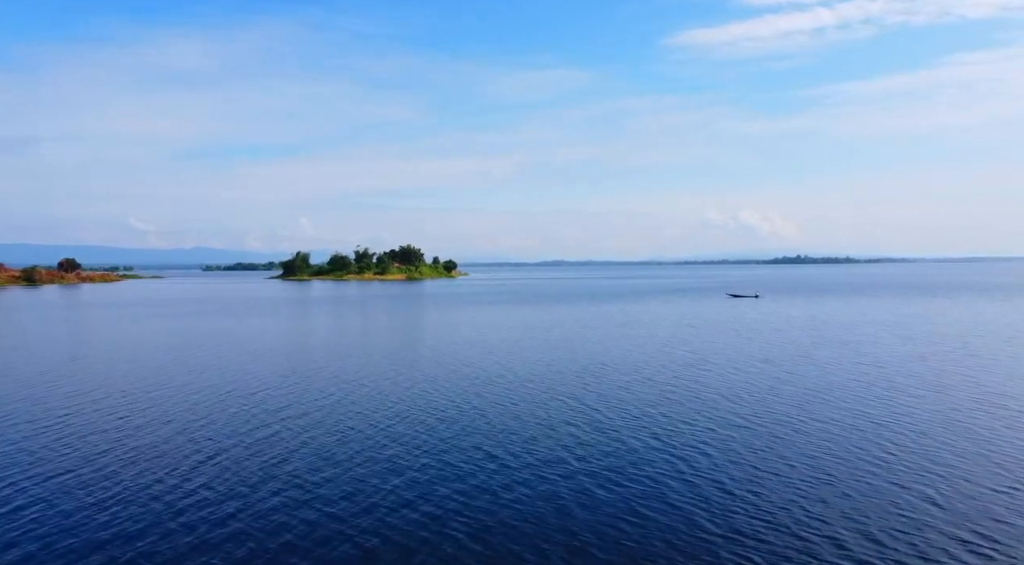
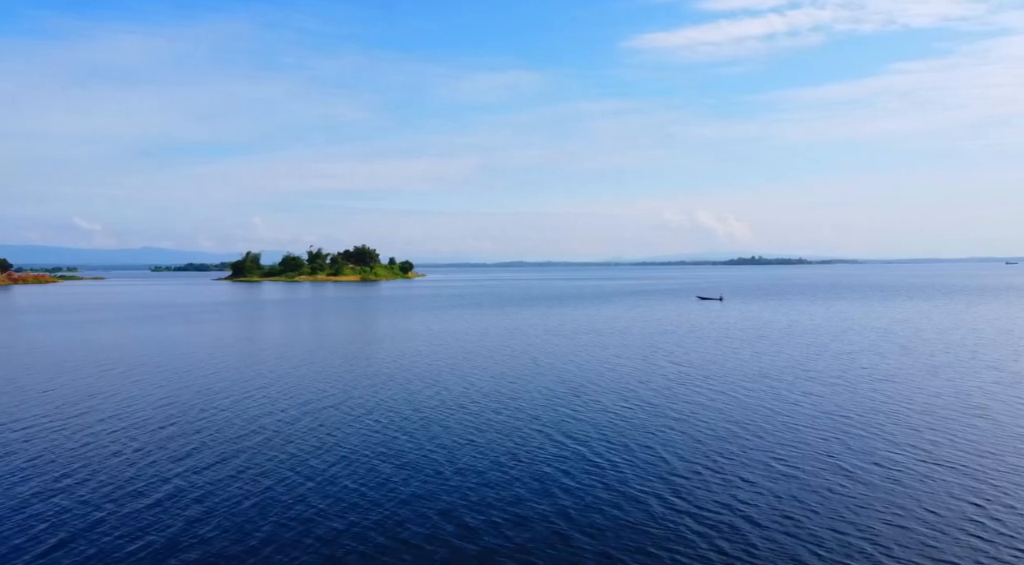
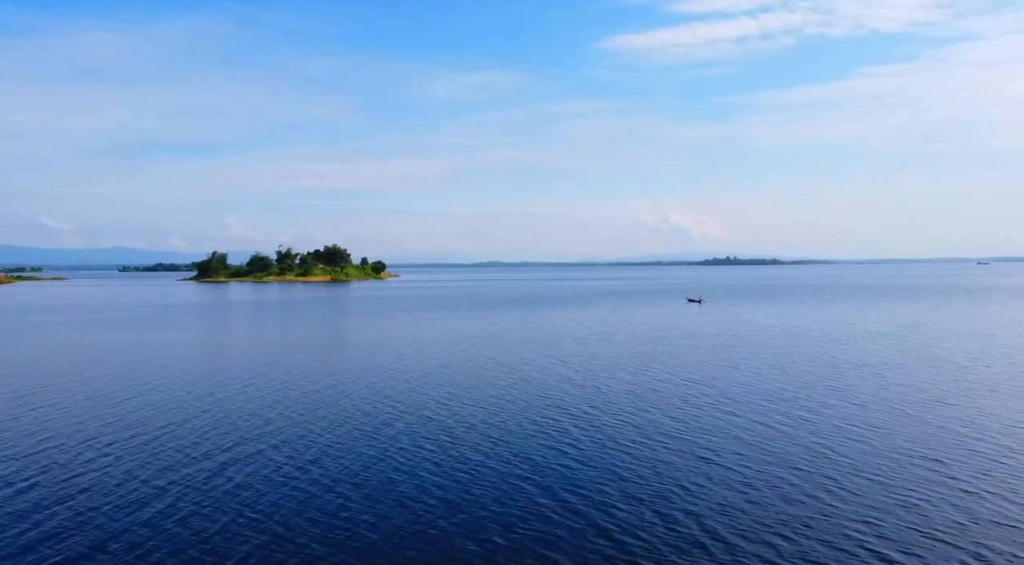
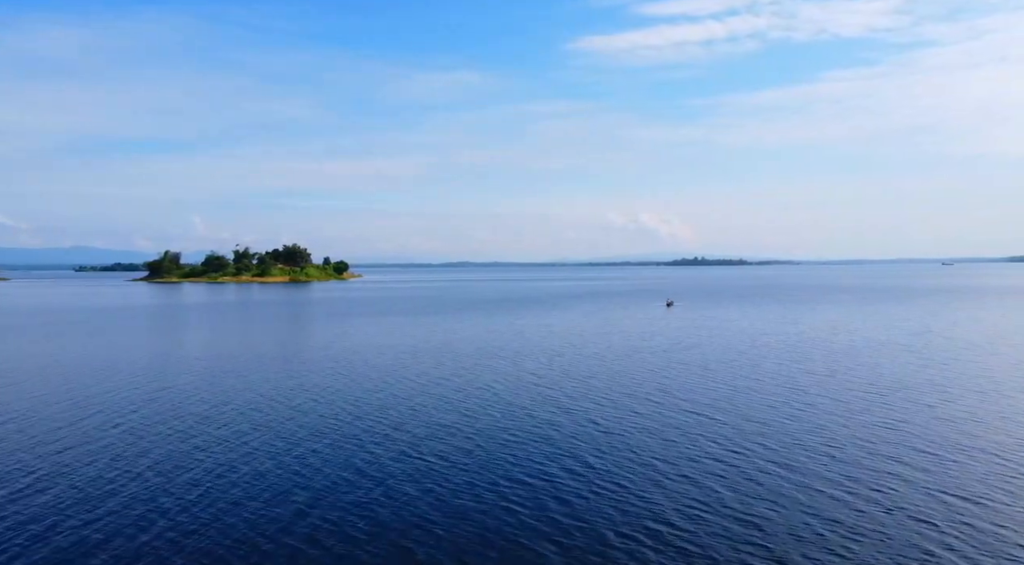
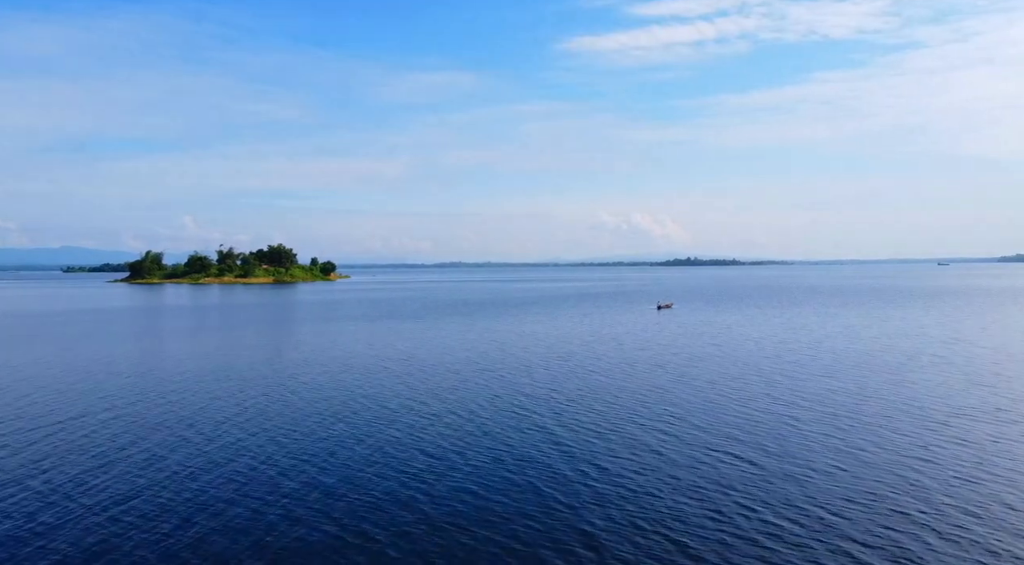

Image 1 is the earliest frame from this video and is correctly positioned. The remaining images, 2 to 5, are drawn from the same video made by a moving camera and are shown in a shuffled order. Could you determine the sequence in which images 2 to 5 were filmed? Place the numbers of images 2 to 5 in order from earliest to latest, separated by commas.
2, 3, 4, 5
